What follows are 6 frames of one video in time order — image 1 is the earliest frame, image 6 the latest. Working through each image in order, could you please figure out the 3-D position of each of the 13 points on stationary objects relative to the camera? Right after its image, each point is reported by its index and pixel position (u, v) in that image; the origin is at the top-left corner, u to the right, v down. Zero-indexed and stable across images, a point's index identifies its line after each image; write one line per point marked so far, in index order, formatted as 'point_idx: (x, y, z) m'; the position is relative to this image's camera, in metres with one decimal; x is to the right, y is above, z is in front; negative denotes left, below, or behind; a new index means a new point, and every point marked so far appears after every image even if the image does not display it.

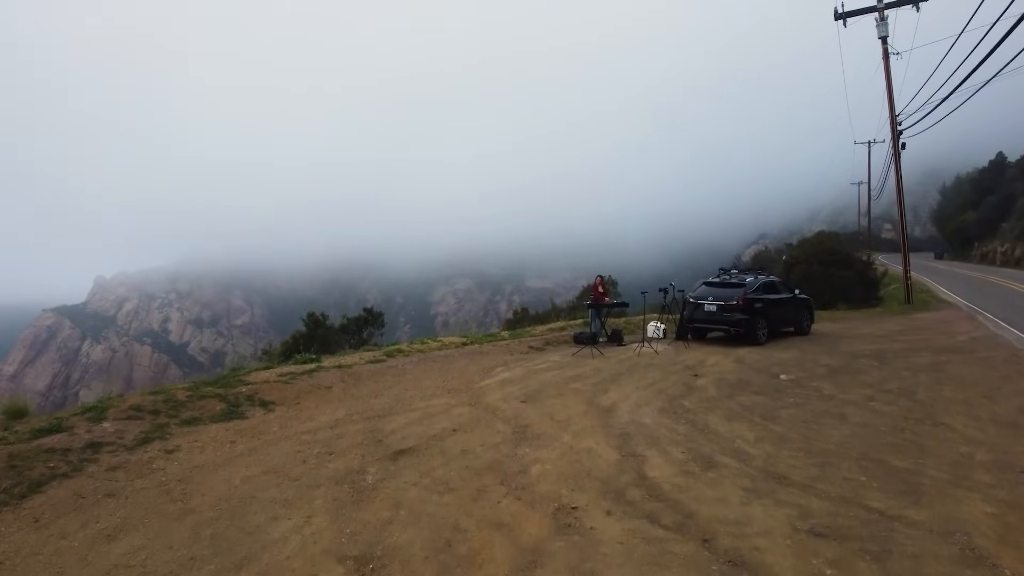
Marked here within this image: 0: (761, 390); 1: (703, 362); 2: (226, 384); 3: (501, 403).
0: (+3.4, -1.4, +8.4) m
1: (+3.2, -1.2, +10.2) m
2: (-3.0, -1.0, +6.4) m
3: (-0.1, -1.3, +6.9) m
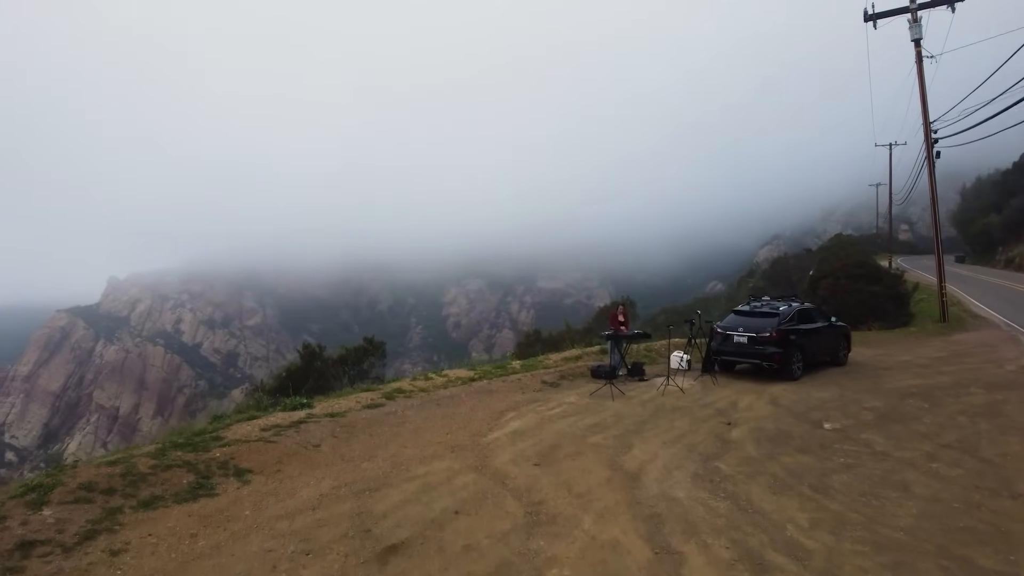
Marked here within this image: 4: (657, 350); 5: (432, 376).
0: (+3.5, -1.9, +7.5) m
1: (+3.4, -1.7, +9.2) m
2: (-2.9, -1.4, +5.6) m
3: (0.0, -1.8, +6.1) m
4: (+3.0, -1.4, +12.8) m
5: (-1.2, -1.4, +9.4) m
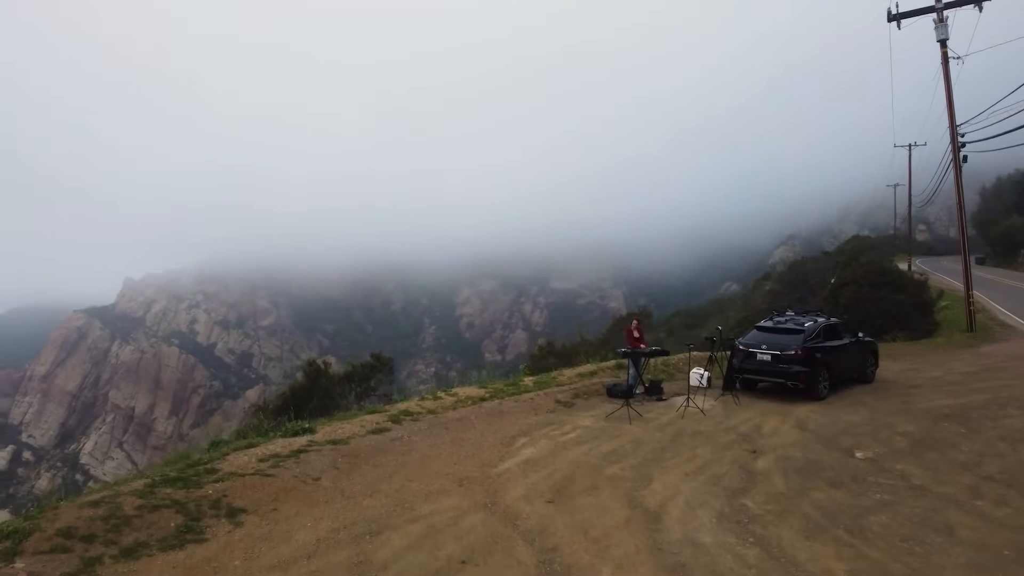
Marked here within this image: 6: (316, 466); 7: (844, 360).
0: (+3.6, -2.2, +7.0) m
1: (+3.5, -2.0, +8.8) m
2: (-2.8, -1.6, +5.3) m
3: (+0.1, -2.0, +5.7) m
4: (+3.3, -1.6, +12.4) m
5: (-1.0, -1.6, +9.0) m
6: (-1.9, -1.7, +6.0) m
7: (+6.1, -1.3, +11.5) m
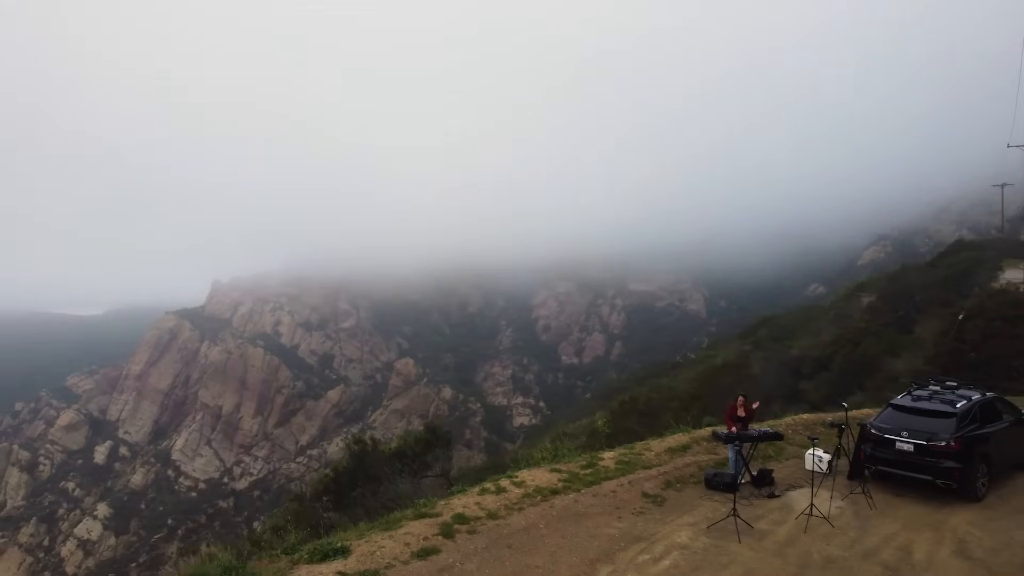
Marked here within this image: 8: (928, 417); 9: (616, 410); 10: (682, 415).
0: (+4.3, -3.1, +5.0) m
1: (+4.4, -2.9, +6.8) m
2: (-2.3, -2.5, +4.2) m
3: (+0.6, -2.9, +4.2) m
4: (+4.6, -2.6, +10.4) m
5: (-0.1, -2.5, +7.6) m
6: (-1.3, -2.6, +4.7) m
7: (+7.3, -2.4, +9.2) m
8: (+5.9, -1.8, +8.7) m
9: (+2.9, -3.1, +17.8) m
10: (+4.4, -3.1, +16.1) m
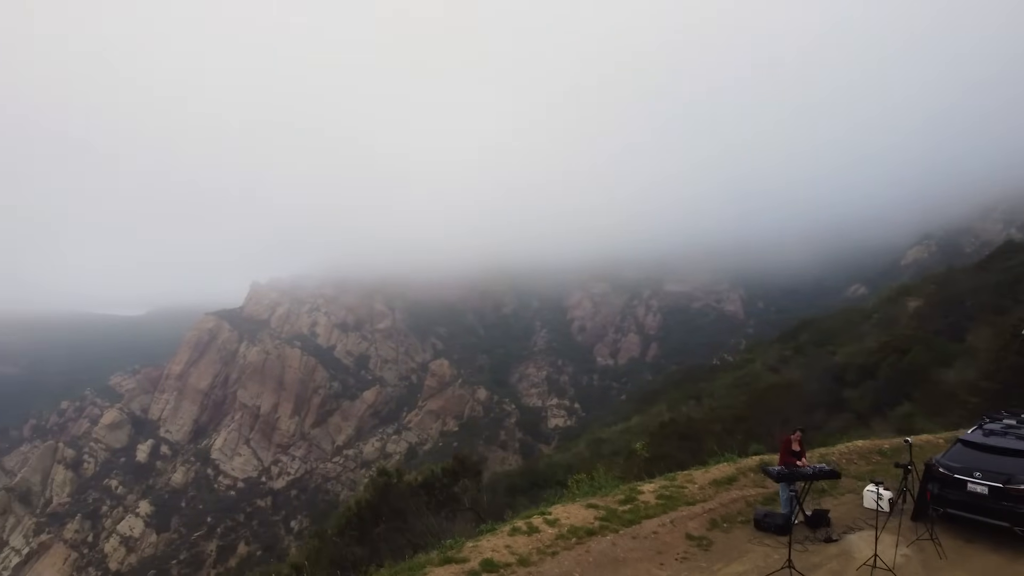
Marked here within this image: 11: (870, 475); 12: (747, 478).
0: (+4.5, -3.4, +4.3) m
1: (+4.7, -3.3, +6.1) m
2: (-2.1, -2.8, +3.8) m
3: (+0.8, -3.2, +3.7) m
4: (+5.1, -2.9, +9.7) m
5: (+0.3, -2.8, +7.2) m
6: (-1.1, -2.8, +4.3) m
7: (+7.8, -2.7, +8.3) m
8: (+6.3, -2.1, +7.9) m
9: (+3.9, -3.5, +17.1) m
10: (+5.2, -3.4, +15.4) m
11: (+5.7, -2.8, +10.0) m
12: (+3.5, -2.8, +9.2) m
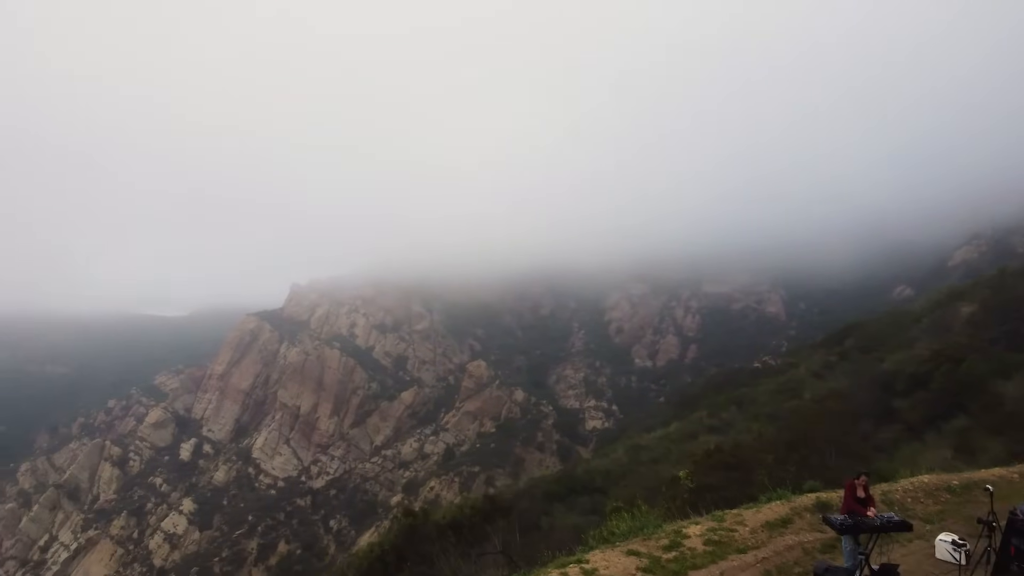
0: (+4.7, -3.8, +3.5) m
1: (+5.0, -3.6, +5.3) m
2: (-1.9, -3.1, +3.4) m
3: (+1.0, -3.5, +3.1) m
4: (+5.6, -3.3, +8.8) m
5: (+0.7, -3.1, +6.6) m
6: (-0.9, -3.2, +3.8) m
7: (+8.2, -3.1, +7.3) m
8: (+6.7, -2.5, +7.0) m
9: (+4.8, -3.8, +16.3) m
10: (+6.1, -3.8, +14.5) m
11: (+6.2, -3.2, +9.1) m
12: (+4.0, -3.1, +8.5) m
